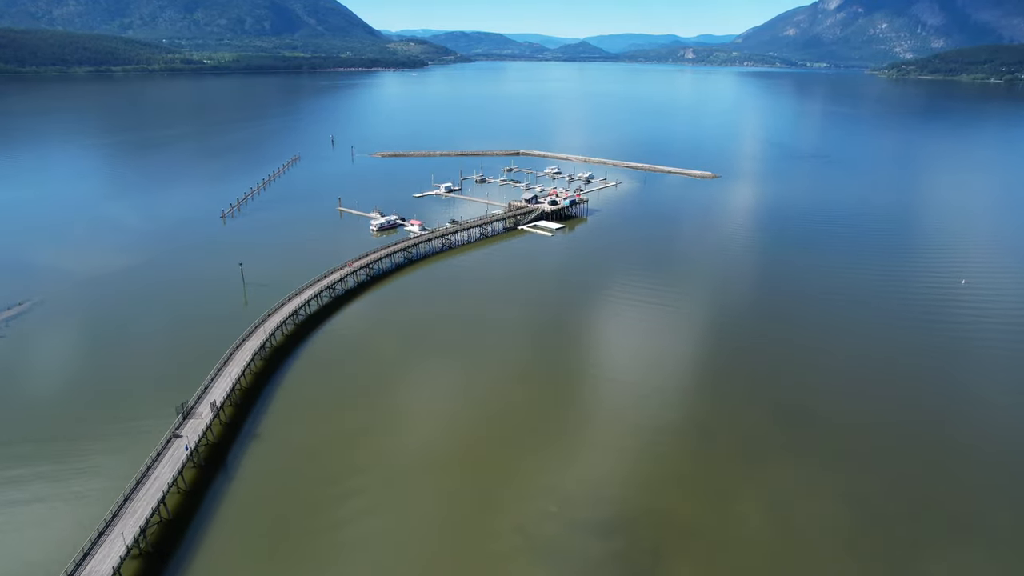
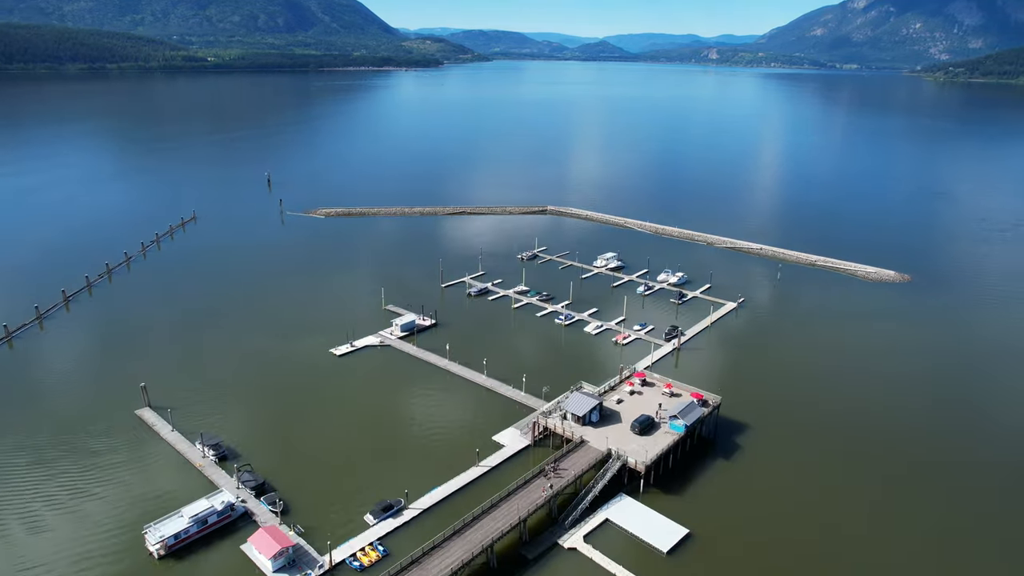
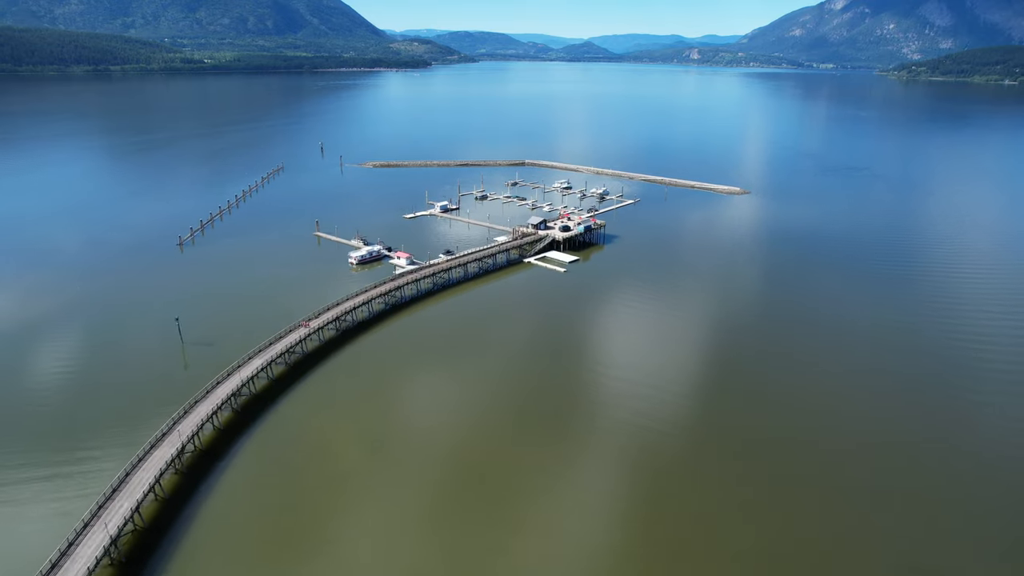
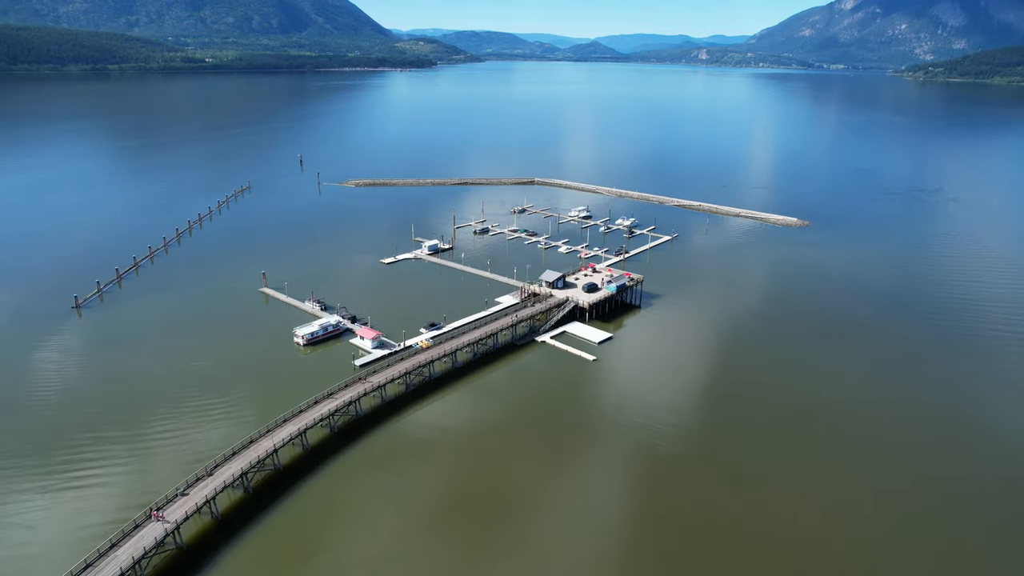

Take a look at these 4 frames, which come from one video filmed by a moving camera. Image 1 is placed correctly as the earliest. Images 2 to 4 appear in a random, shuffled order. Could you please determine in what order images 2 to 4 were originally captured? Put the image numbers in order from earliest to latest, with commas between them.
3, 4, 2
